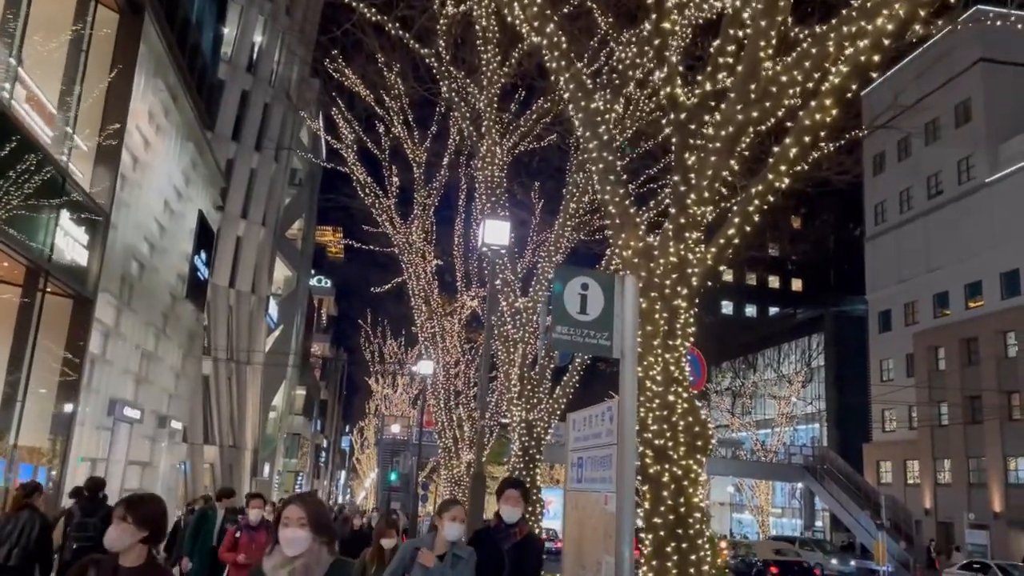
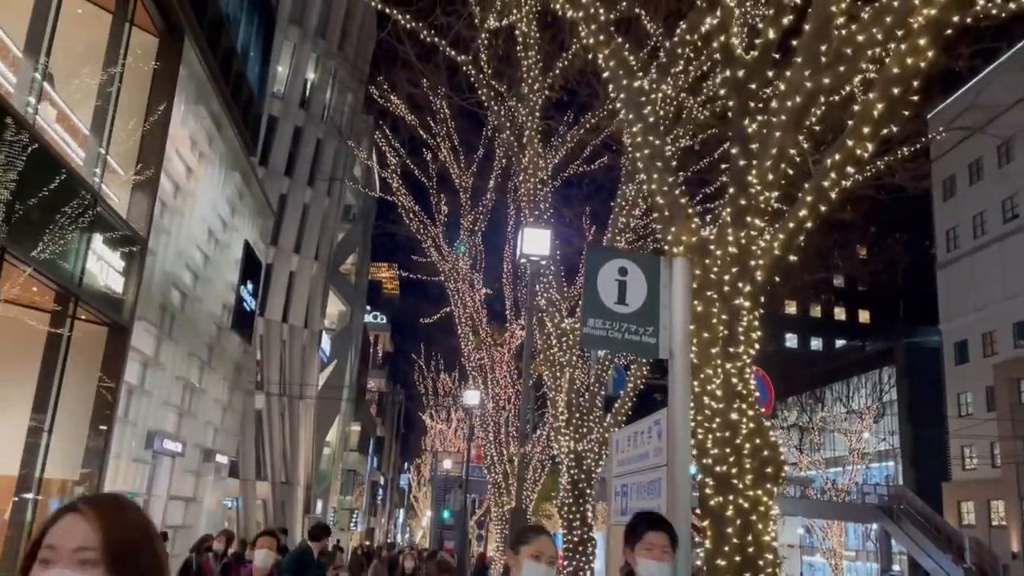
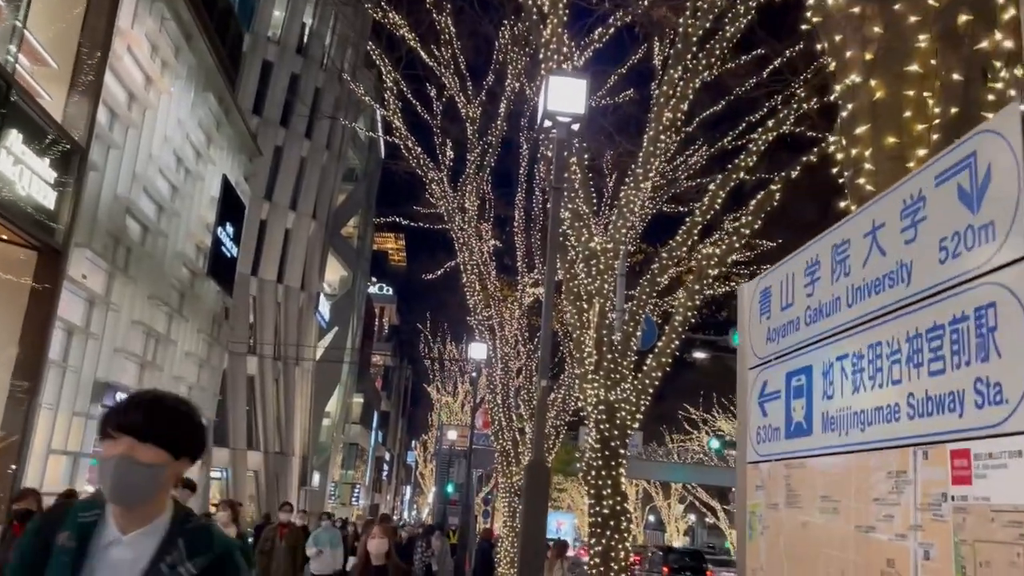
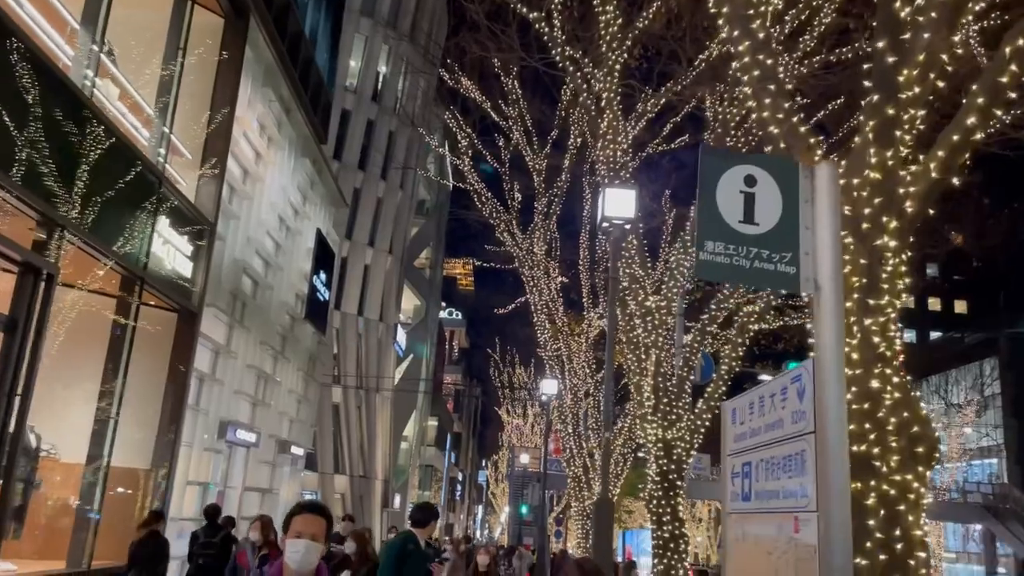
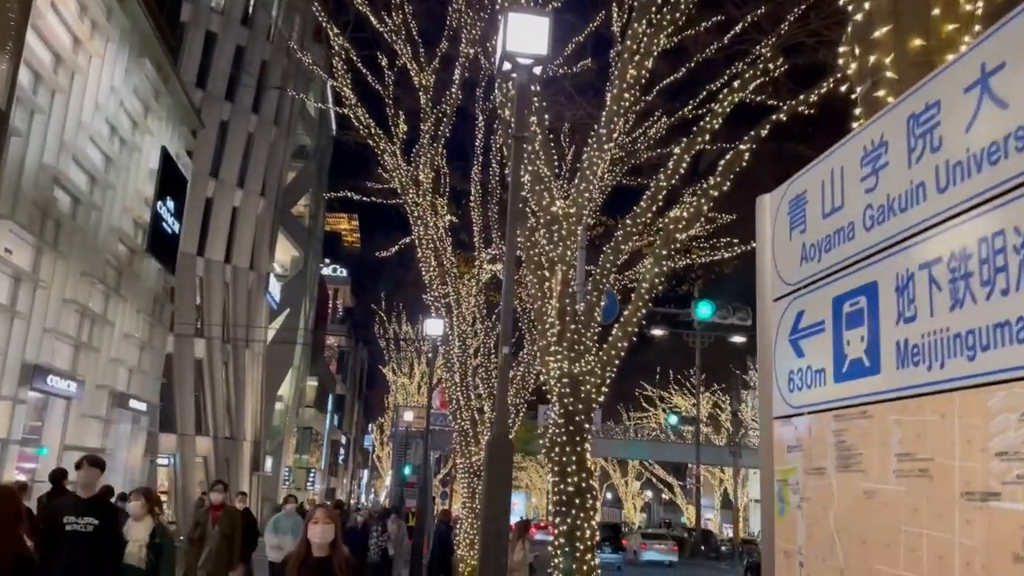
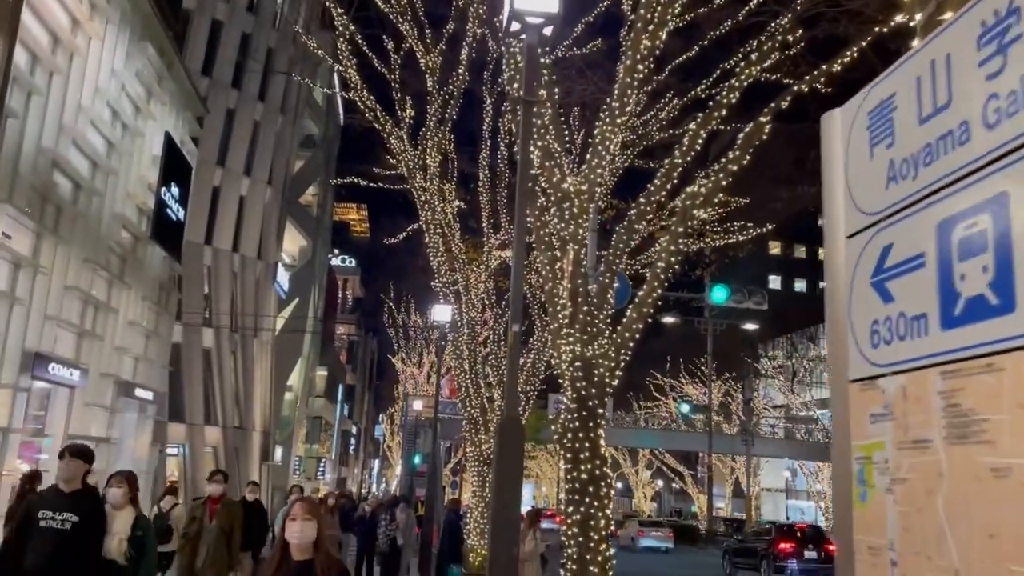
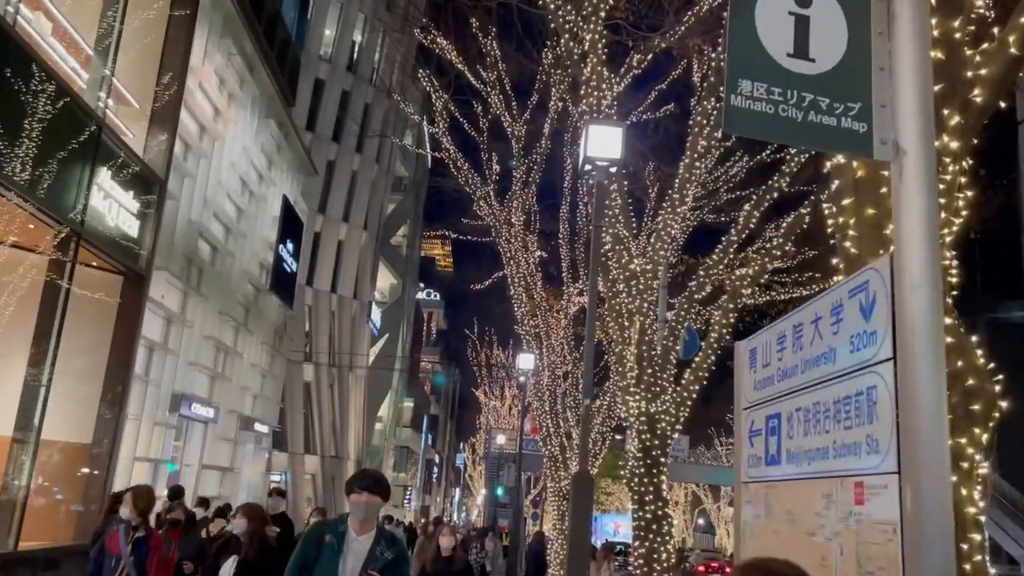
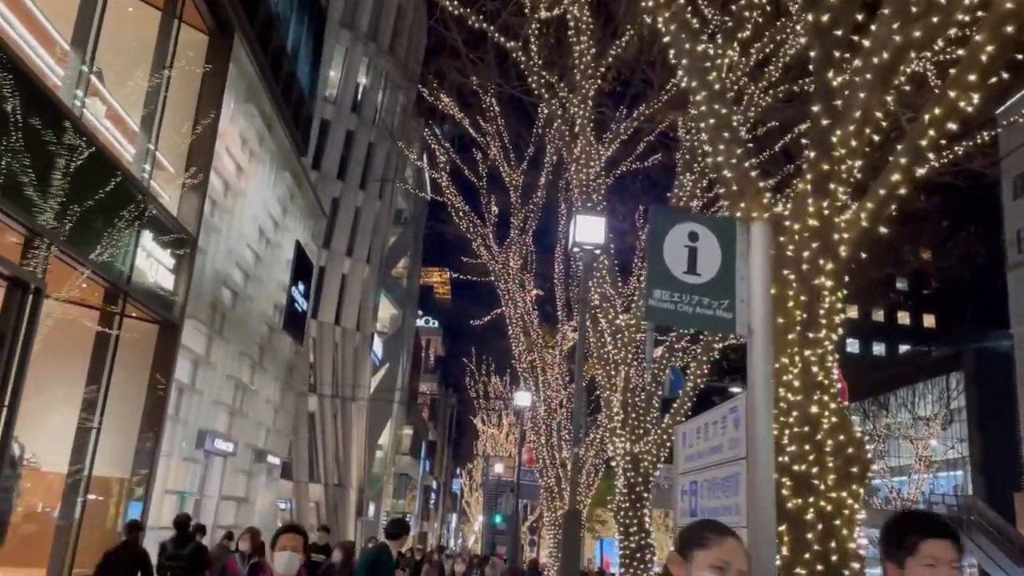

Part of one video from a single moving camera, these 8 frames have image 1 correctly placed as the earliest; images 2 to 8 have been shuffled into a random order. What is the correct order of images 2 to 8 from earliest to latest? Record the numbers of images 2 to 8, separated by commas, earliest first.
2, 8, 4, 7, 3, 5, 6
